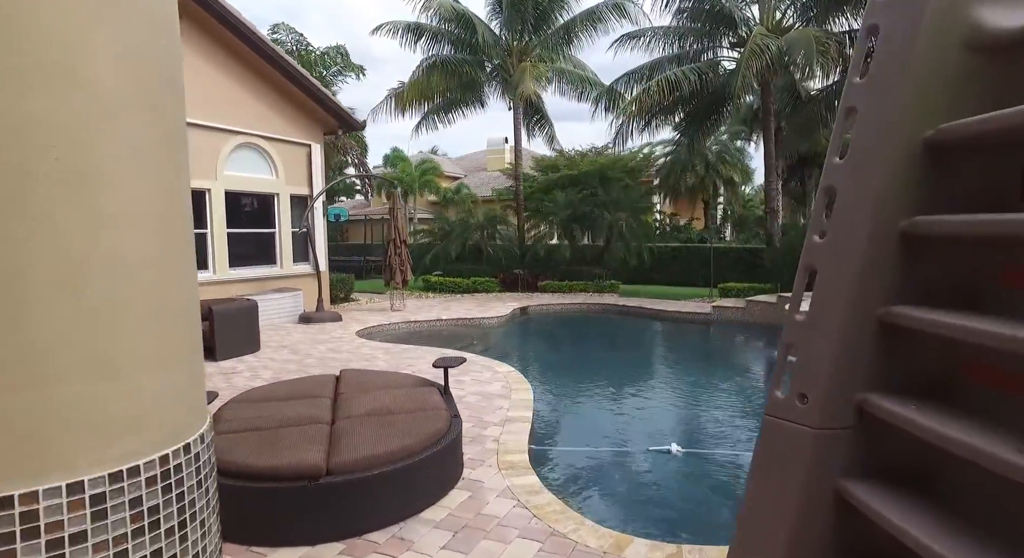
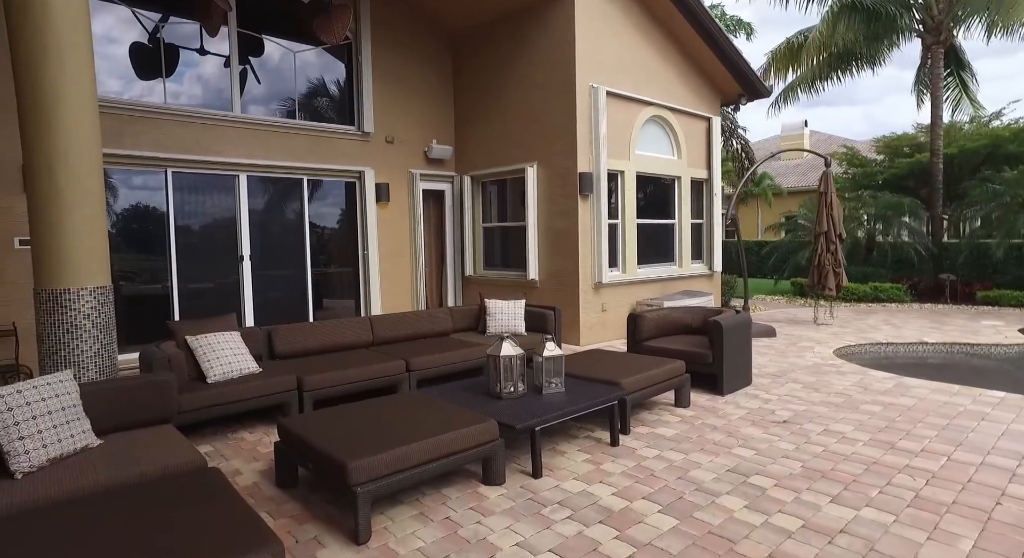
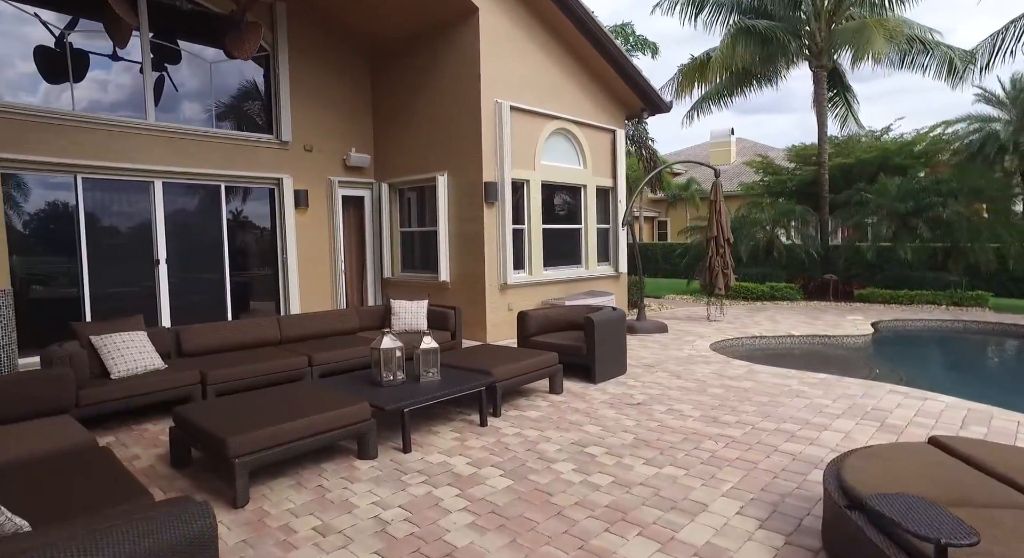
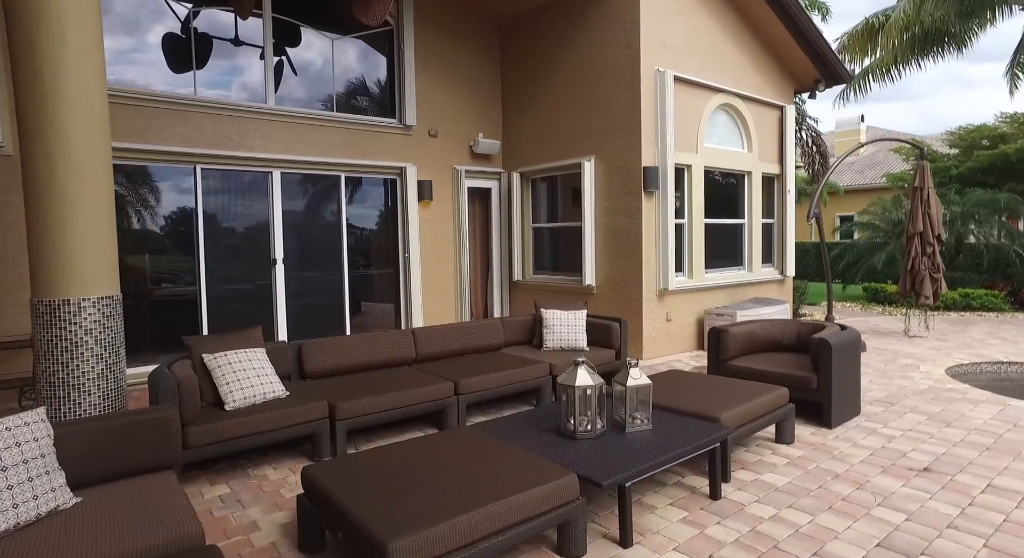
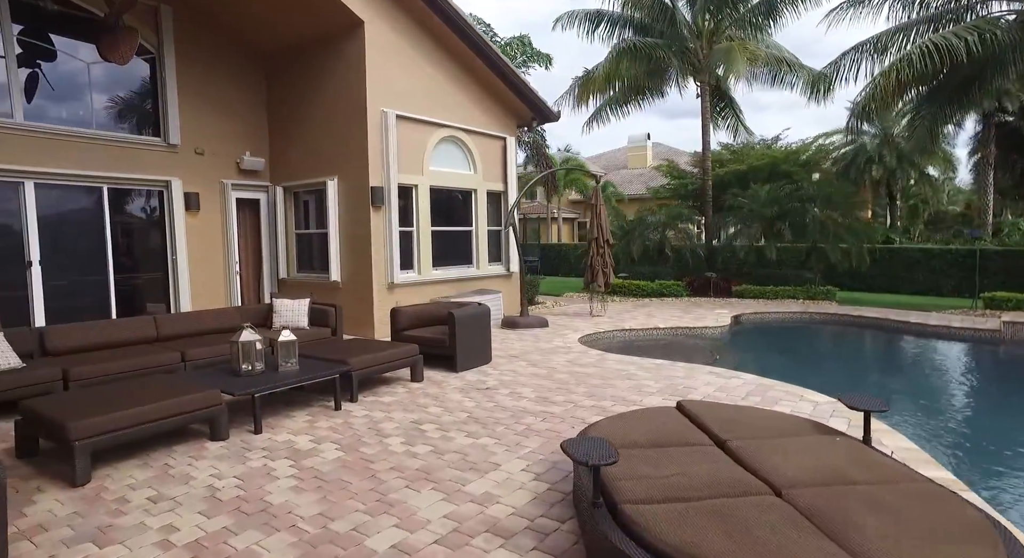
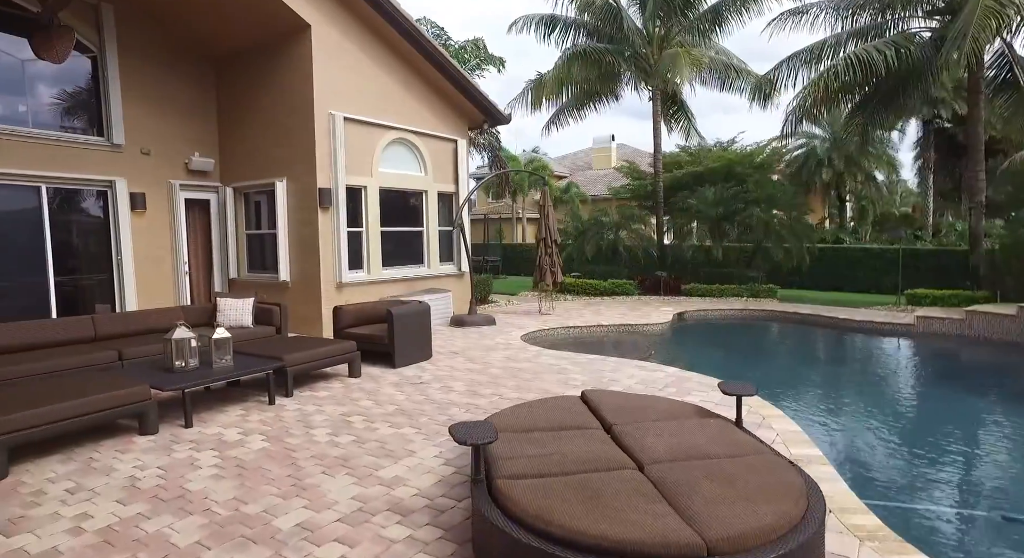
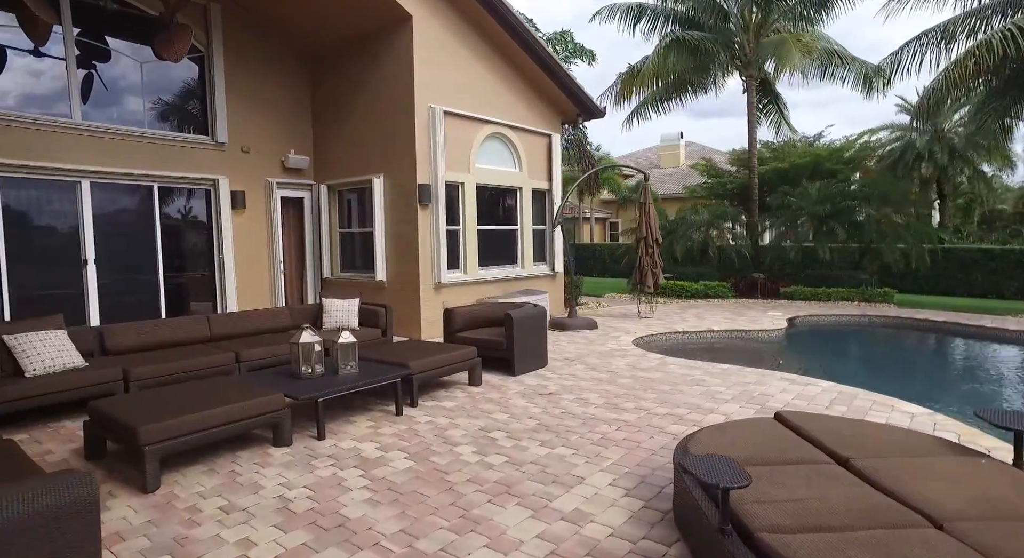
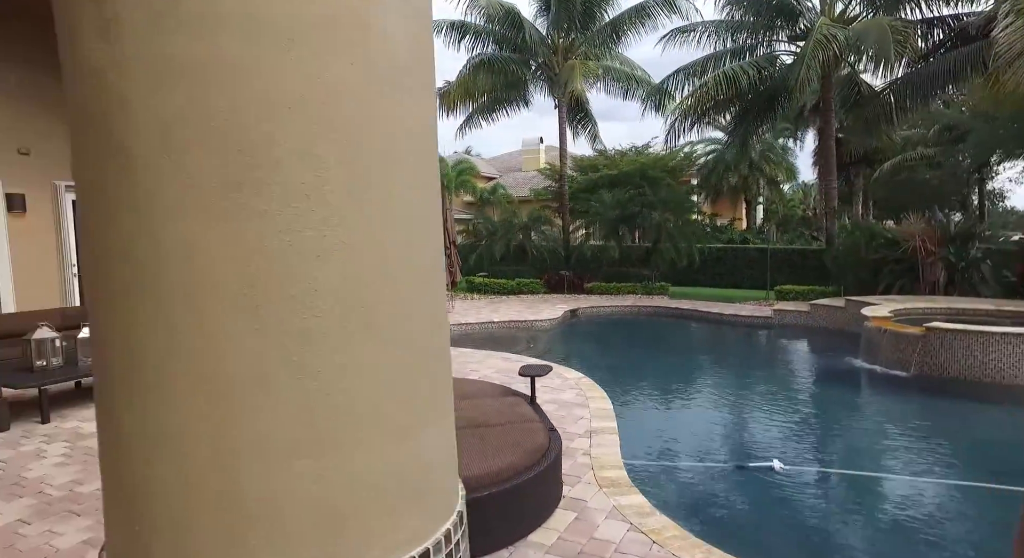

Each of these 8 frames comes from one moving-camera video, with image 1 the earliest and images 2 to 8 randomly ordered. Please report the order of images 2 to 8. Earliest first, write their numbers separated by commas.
8, 6, 5, 7, 3, 2, 4
